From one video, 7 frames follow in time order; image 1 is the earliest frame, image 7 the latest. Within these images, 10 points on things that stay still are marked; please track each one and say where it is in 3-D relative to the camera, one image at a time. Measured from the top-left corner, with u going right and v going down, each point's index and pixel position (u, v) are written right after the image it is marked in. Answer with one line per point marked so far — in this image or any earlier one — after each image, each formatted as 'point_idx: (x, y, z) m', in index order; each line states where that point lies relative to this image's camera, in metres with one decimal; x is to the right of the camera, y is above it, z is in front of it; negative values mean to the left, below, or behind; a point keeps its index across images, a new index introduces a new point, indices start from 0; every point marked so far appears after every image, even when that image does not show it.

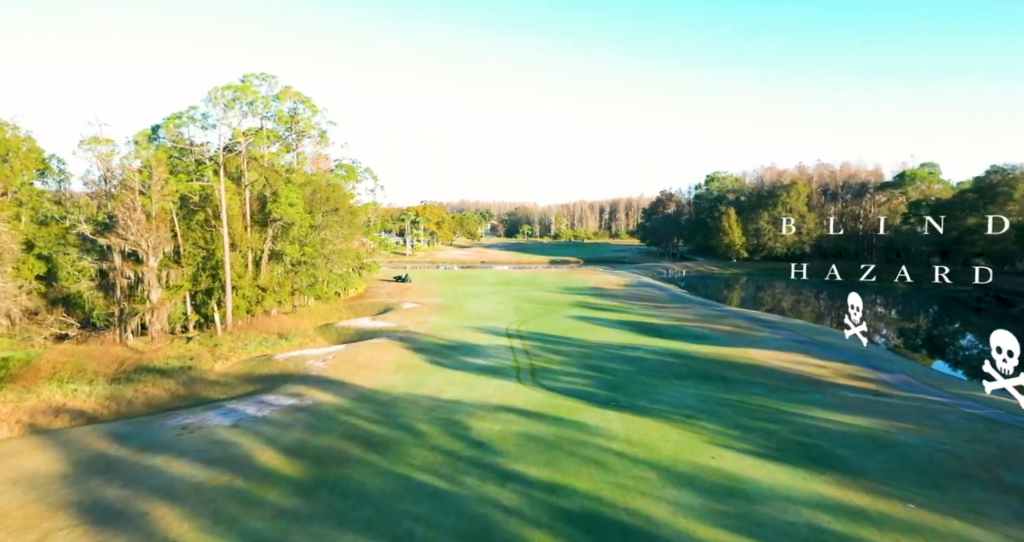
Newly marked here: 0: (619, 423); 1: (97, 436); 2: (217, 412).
0: (+3.1, -4.4, +18.1) m
1: (-10.8, -4.3, +16.2) m
2: (-8.8, -4.2, +18.5) m
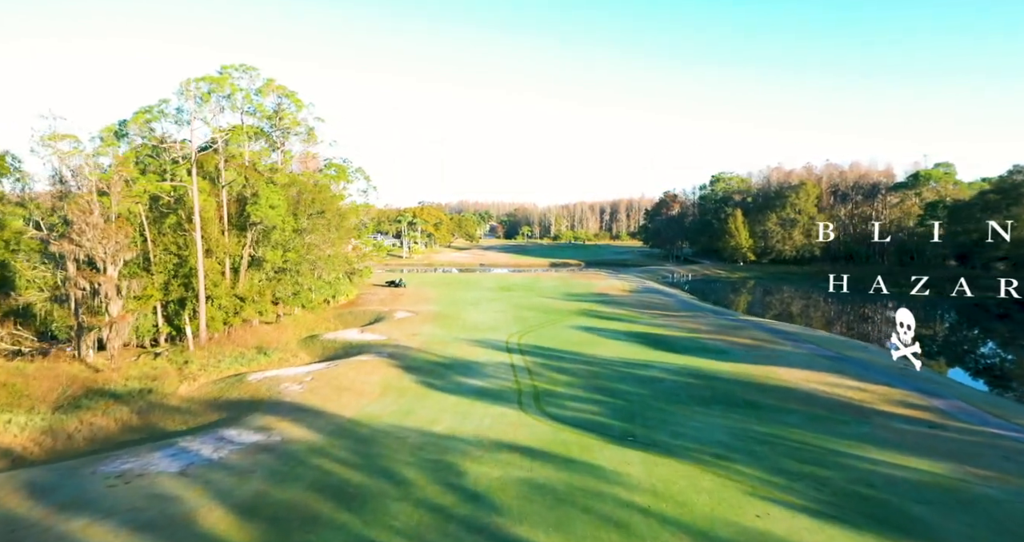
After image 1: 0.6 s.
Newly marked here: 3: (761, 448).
0: (+3.2, -4.8, +15.3) m
1: (-10.8, -4.7, +13.4) m
2: (-8.8, -4.6, +15.7) m
3: (+6.5, -4.6, +16.2) m
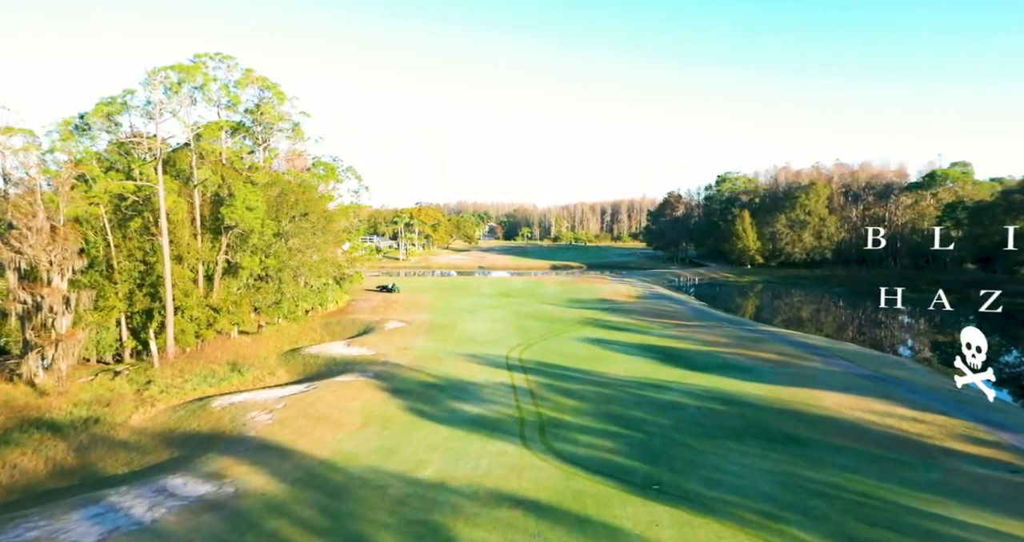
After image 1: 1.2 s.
0: (+3.2, -5.2, +12.4) m
1: (-10.8, -5.1, +10.5) m
2: (-8.7, -5.0, +12.9) m
3: (+6.6, -5.0, +13.4) m
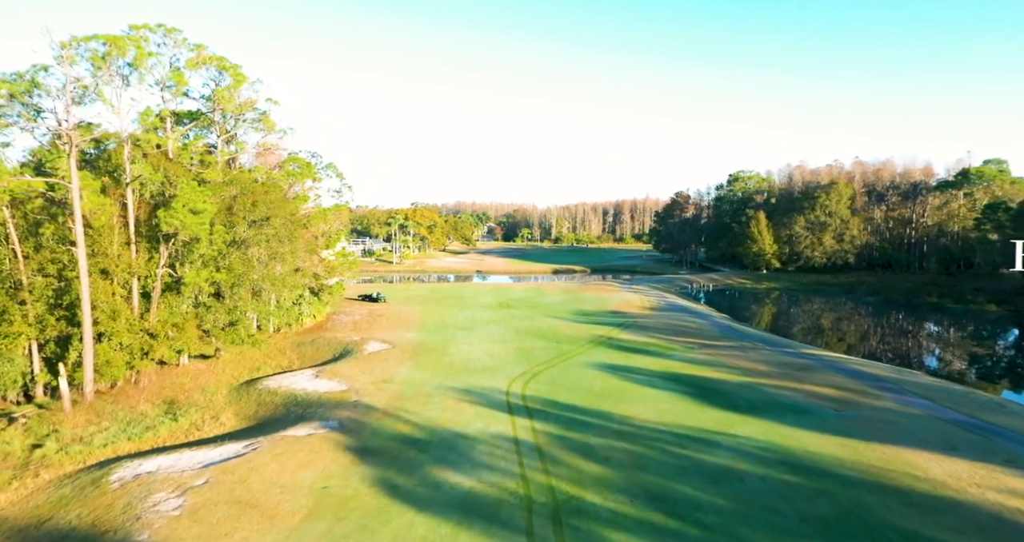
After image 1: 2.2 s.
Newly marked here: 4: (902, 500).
0: (+3.3, -5.8, +7.2) m
1: (-10.7, -5.7, +5.3) m
2: (-8.6, -5.6, +7.6) m
3: (+6.6, -5.6, +8.1) m
4: (+8.9, -5.2, +14.0) m
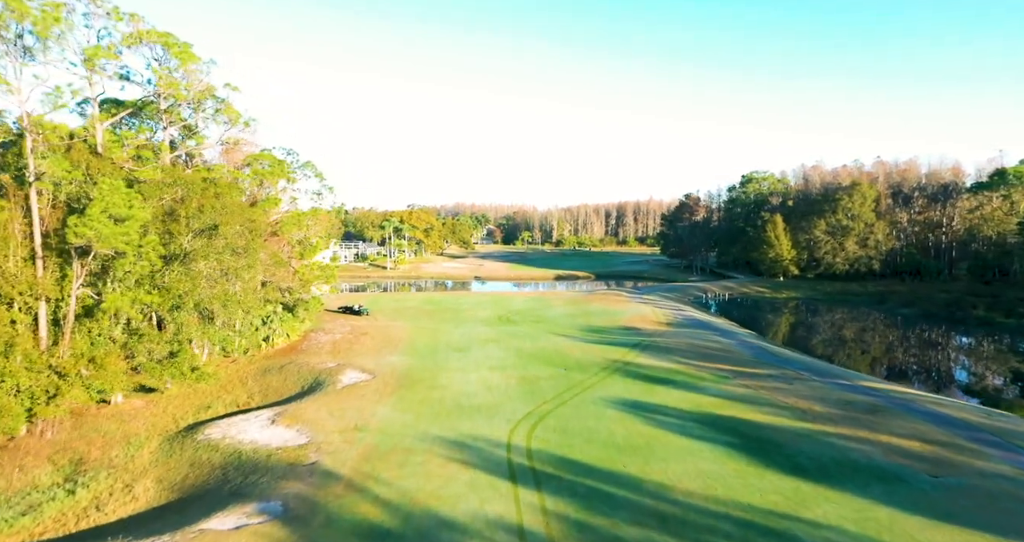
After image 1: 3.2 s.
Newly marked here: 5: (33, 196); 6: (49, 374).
0: (+3.4, -6.5, +2.3) m
1: (-10.6, -6.3, +0.4) m
2: (-8.6, -6.3, +2.7) m
3: (+6.7, -6.3, +3.2) m
4: (+9.0, -5.8, +9.1) m
5: (-14.8, +2.4, +19.4) m
6: (-14.0, -3.2, +18.9) m
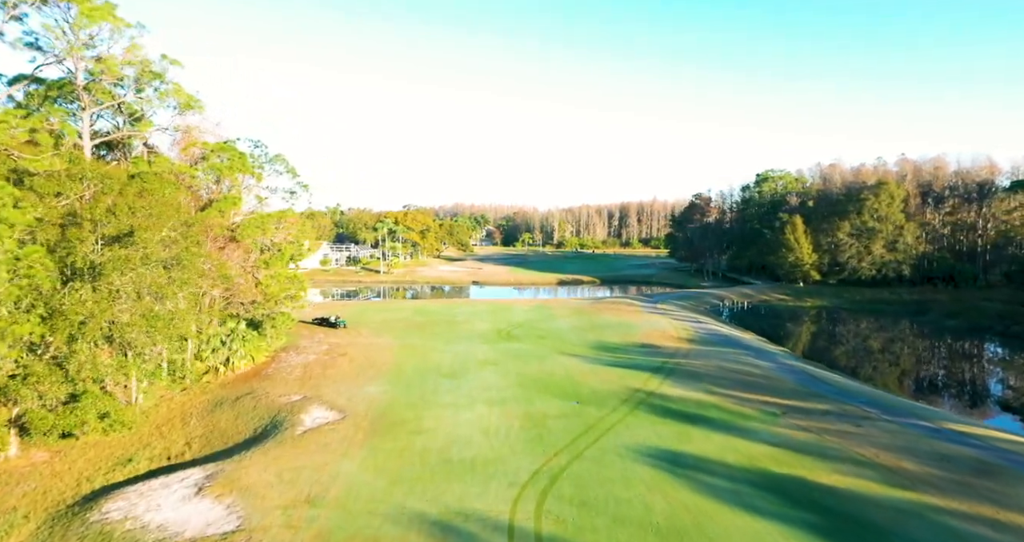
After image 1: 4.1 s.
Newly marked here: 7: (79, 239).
0: (+3.5, -7.0, -2.7) m
1: (-10.5, -6.8, -4.6) m
2: (-8.5, -6.8, -2.3) m
3: (+6.8, -6.8, -1.8) m
4: (+9.0, -6.3, +4.1) m
5: (-14.7, +1.9, +14.3) m
6: (-13.9, -3.7, +13.9) m
7: (-12.2, +0.8, +17.7) m
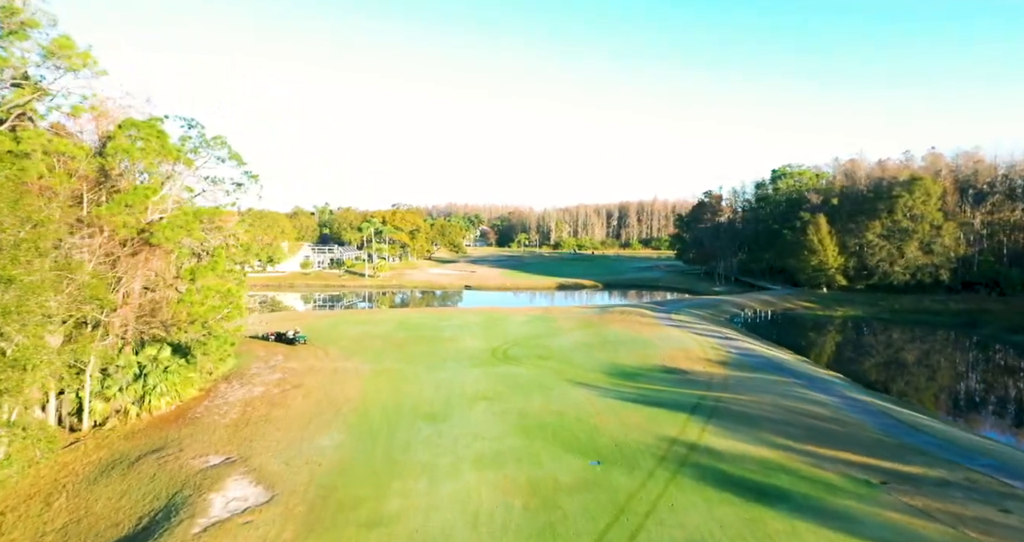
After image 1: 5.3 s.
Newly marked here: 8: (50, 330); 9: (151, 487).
0: (+3.7, -7.4, -9.1) m
1: (-10.3, -7.3, -11.1) m
2: (-8.3, -7.2, -8.8) m
3: (+7.0, -7.2, -8.1) m
4: (+9.2, -6.8, -2.2) m
5: (-14.7, +1.4, +7.8) m
6: (-13.9, -4.1, +7.3) m
7: (-12.2, +0.4, +11.2) m
8: (-11.4, -1.7, +16.6) m
9: (-9.4, -5.6, +16.4) m
